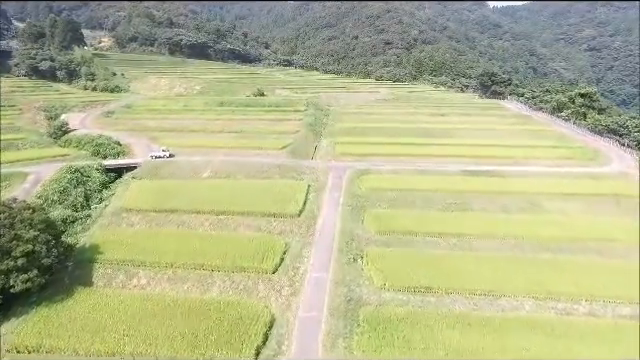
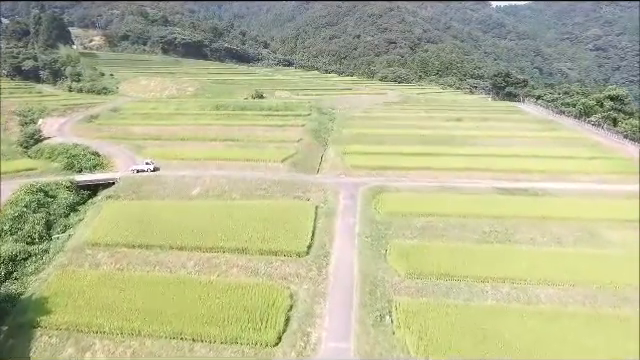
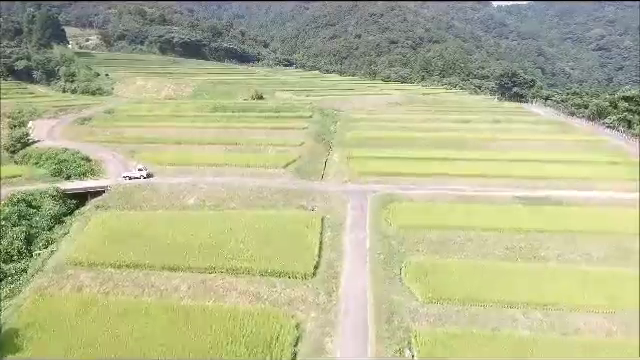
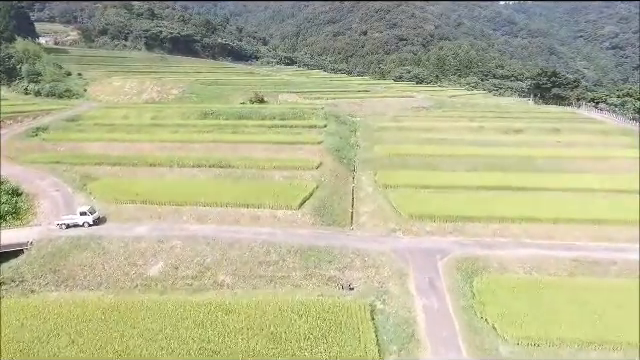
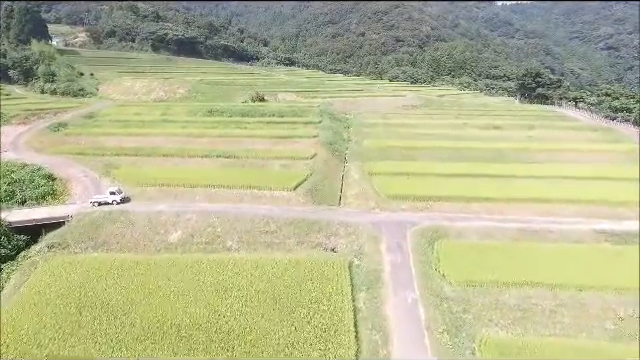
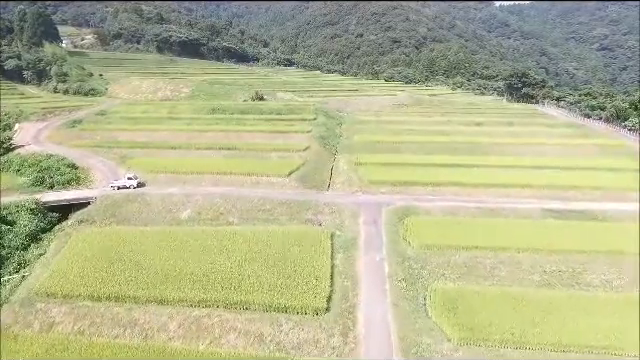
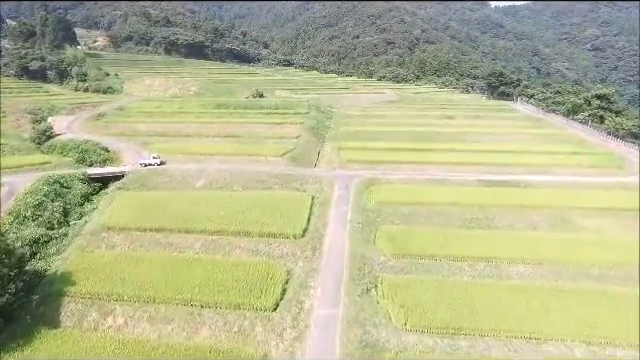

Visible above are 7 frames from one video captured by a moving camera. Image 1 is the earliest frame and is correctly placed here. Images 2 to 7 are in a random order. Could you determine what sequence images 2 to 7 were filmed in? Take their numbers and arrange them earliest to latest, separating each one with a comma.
7, 2, 3, 6, 5, 4
